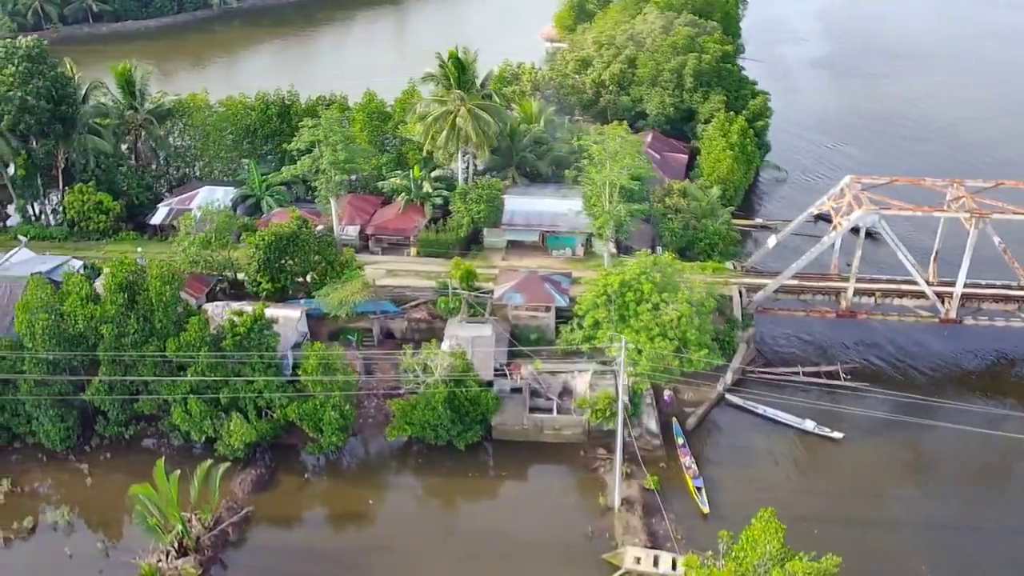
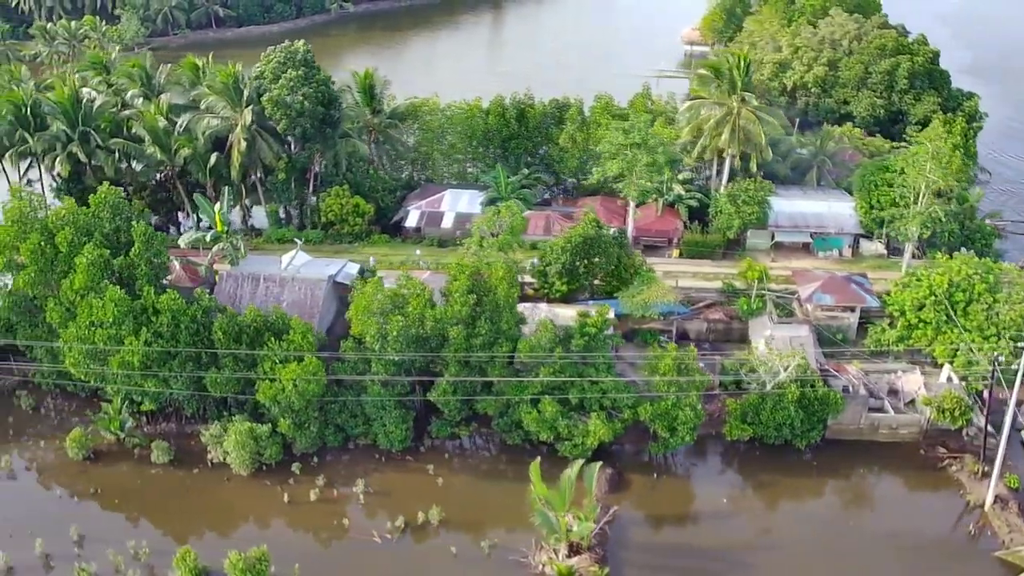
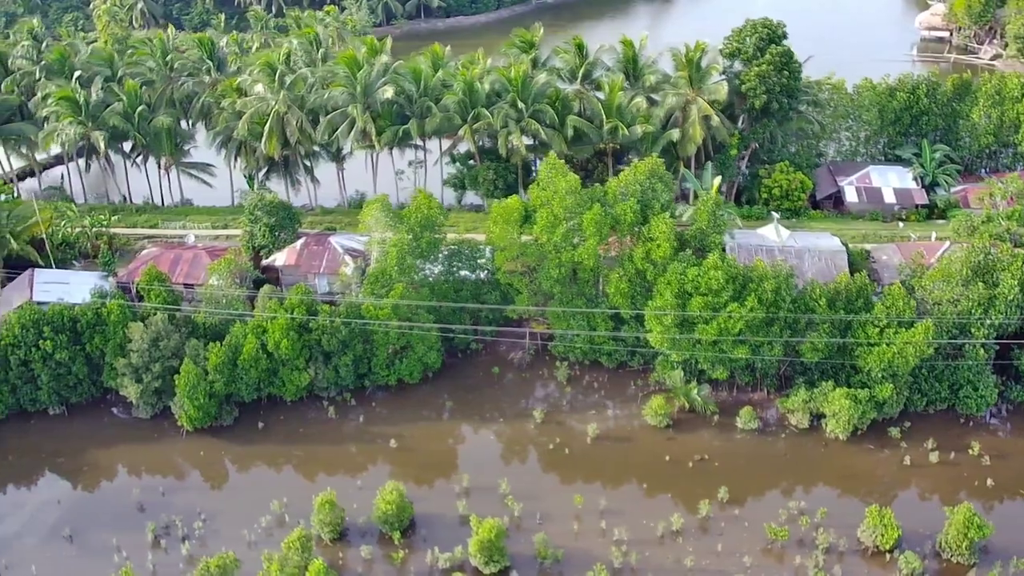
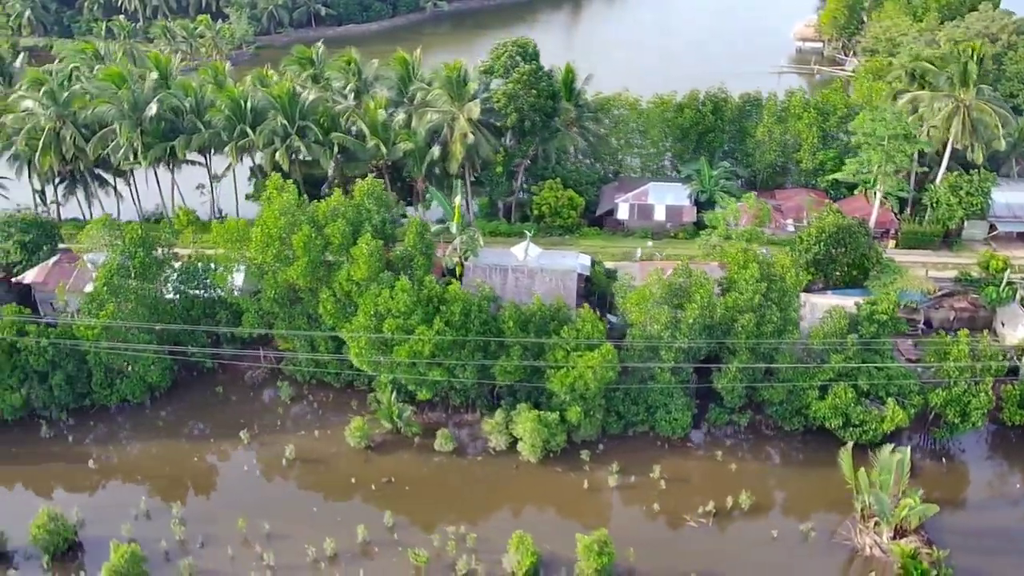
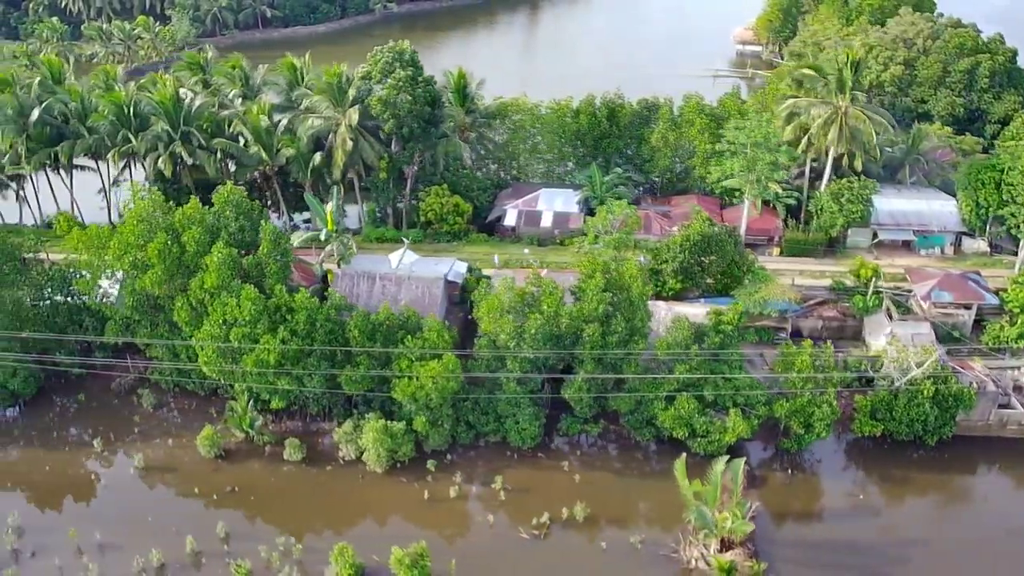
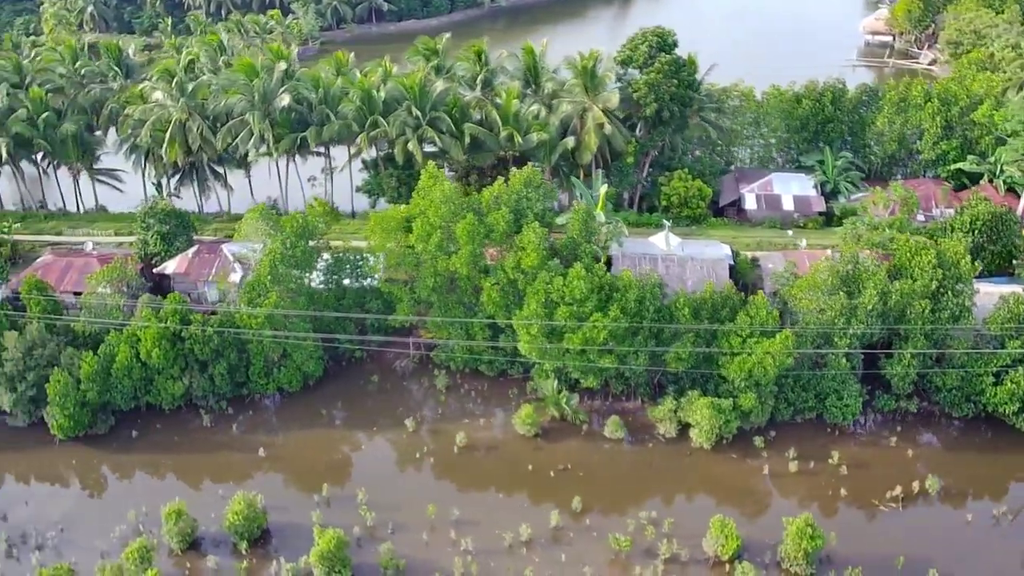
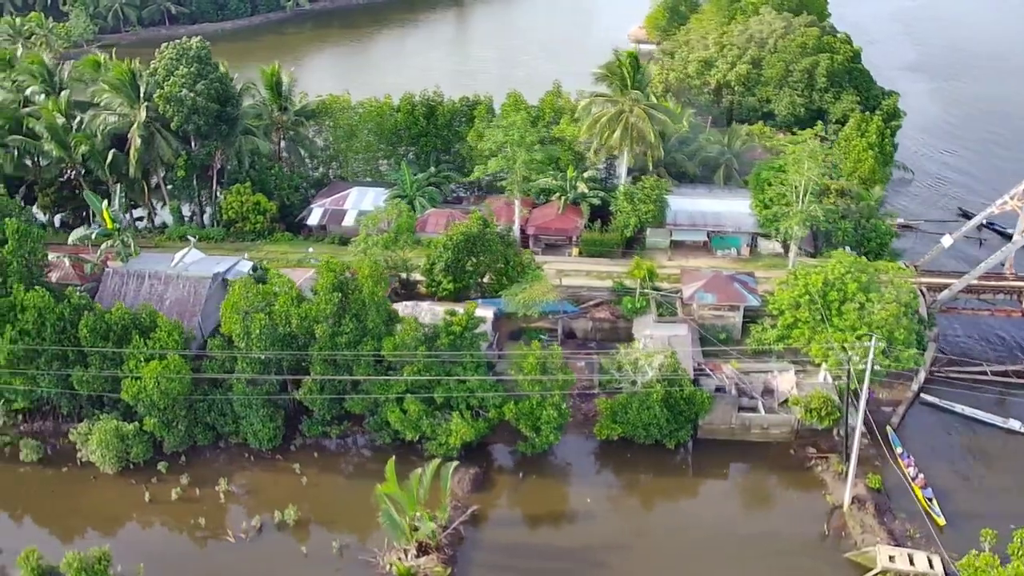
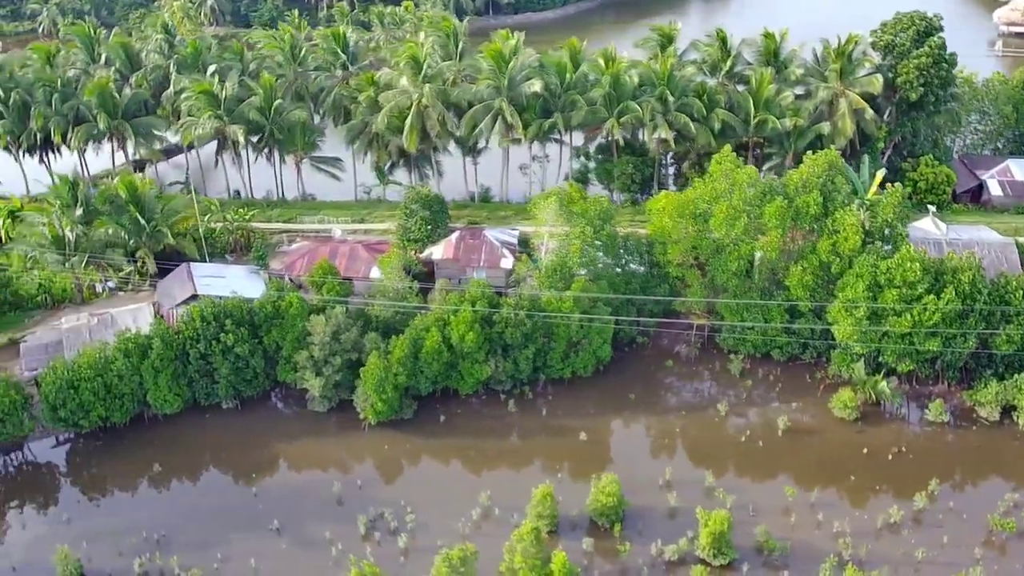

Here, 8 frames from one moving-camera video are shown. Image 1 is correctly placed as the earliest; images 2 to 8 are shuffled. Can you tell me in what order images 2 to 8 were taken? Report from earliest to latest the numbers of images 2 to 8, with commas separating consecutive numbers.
7, 2, 5, 4, 6, 3, 8
